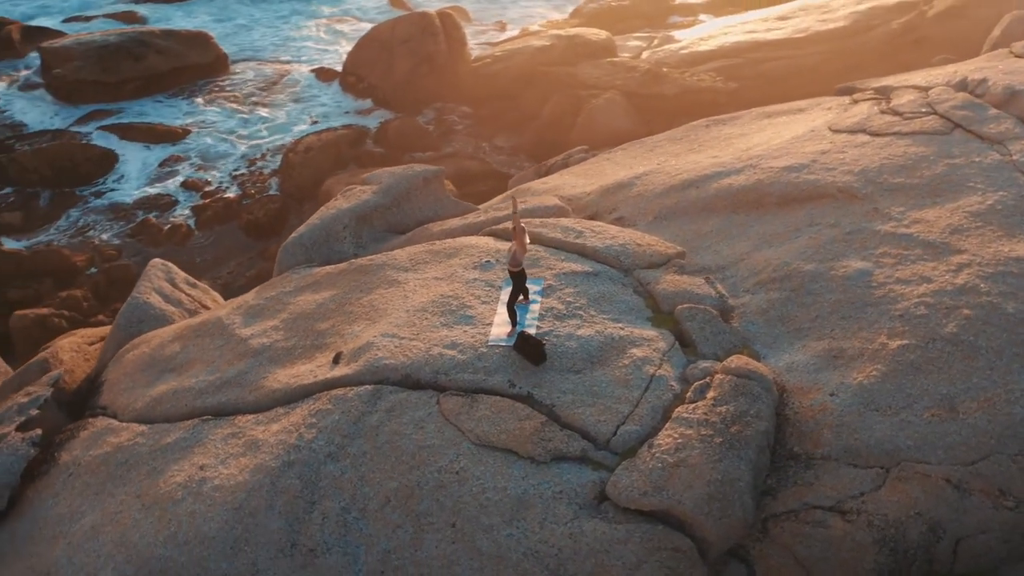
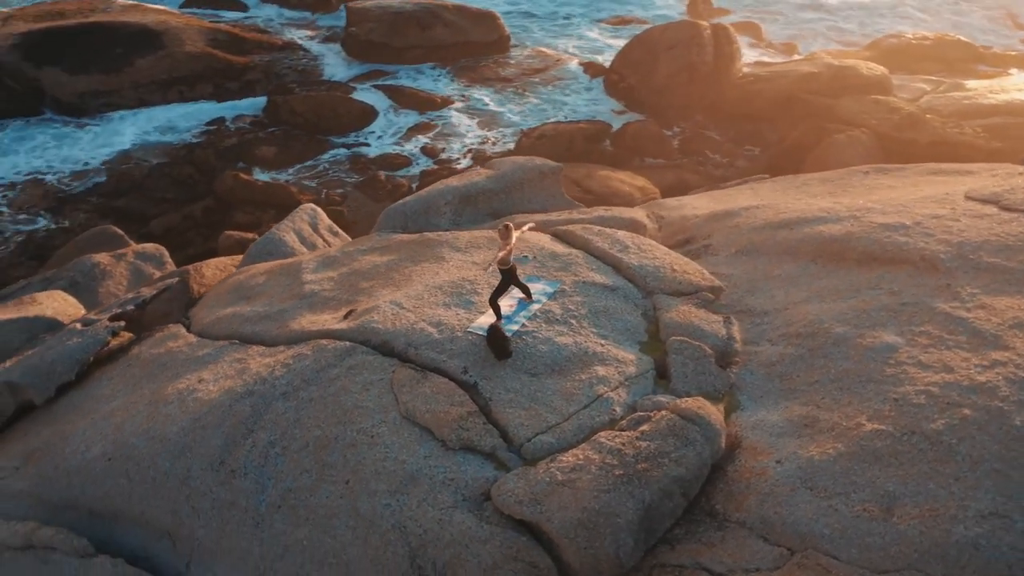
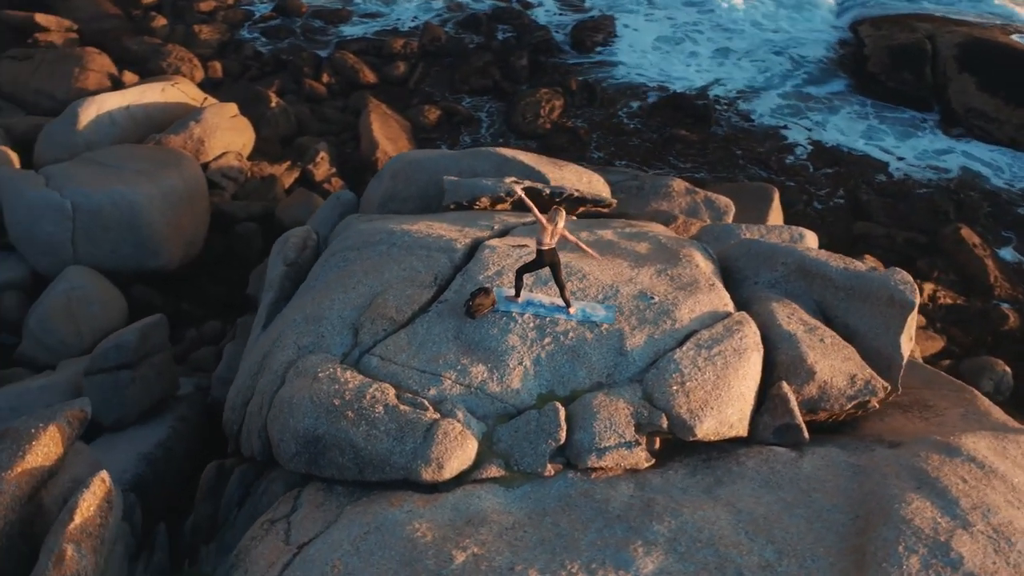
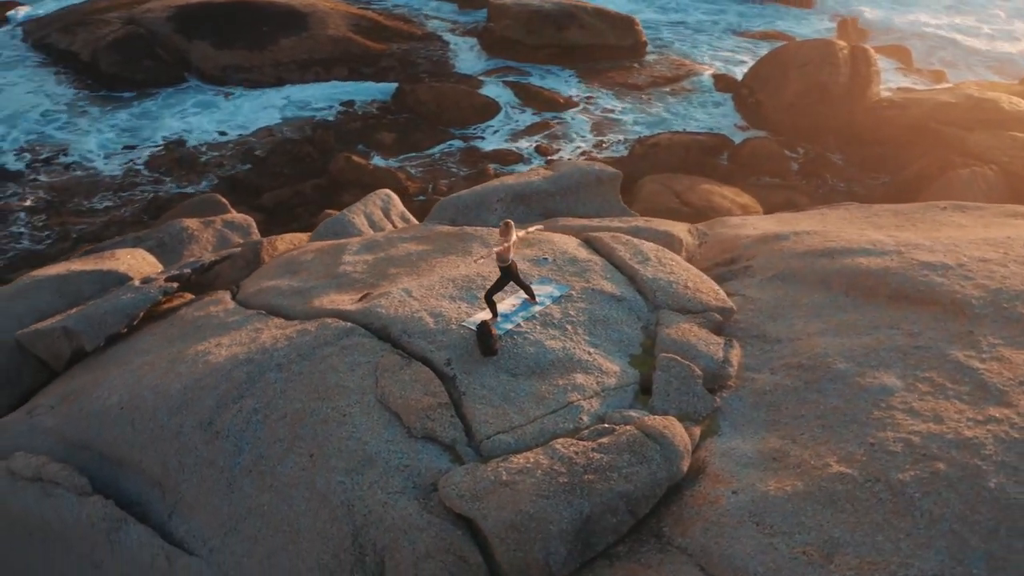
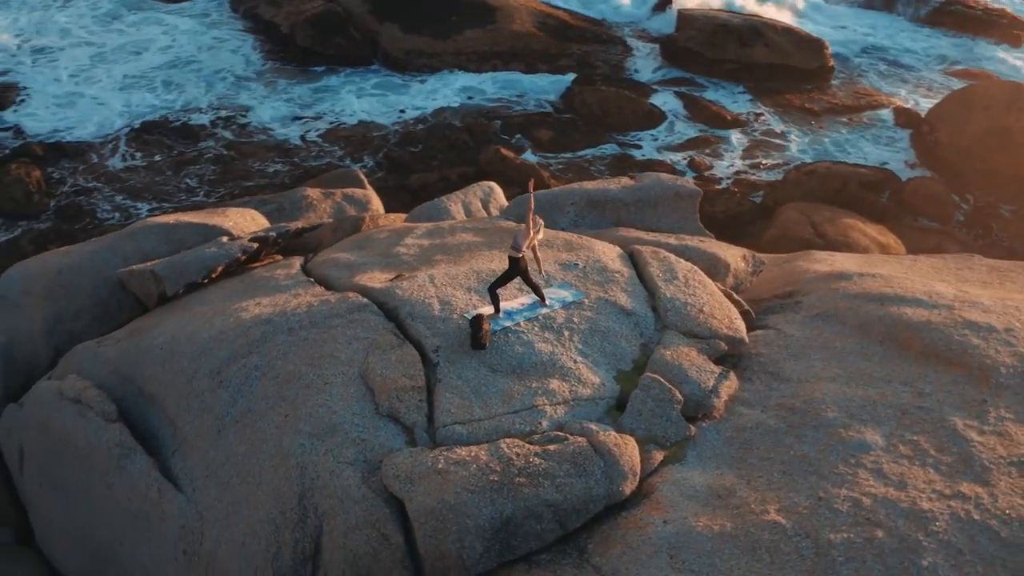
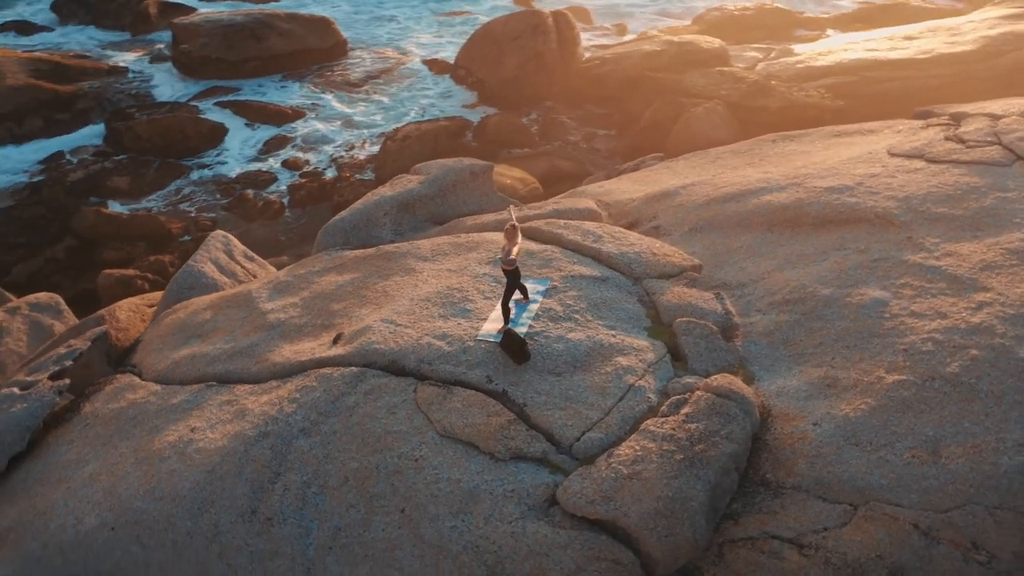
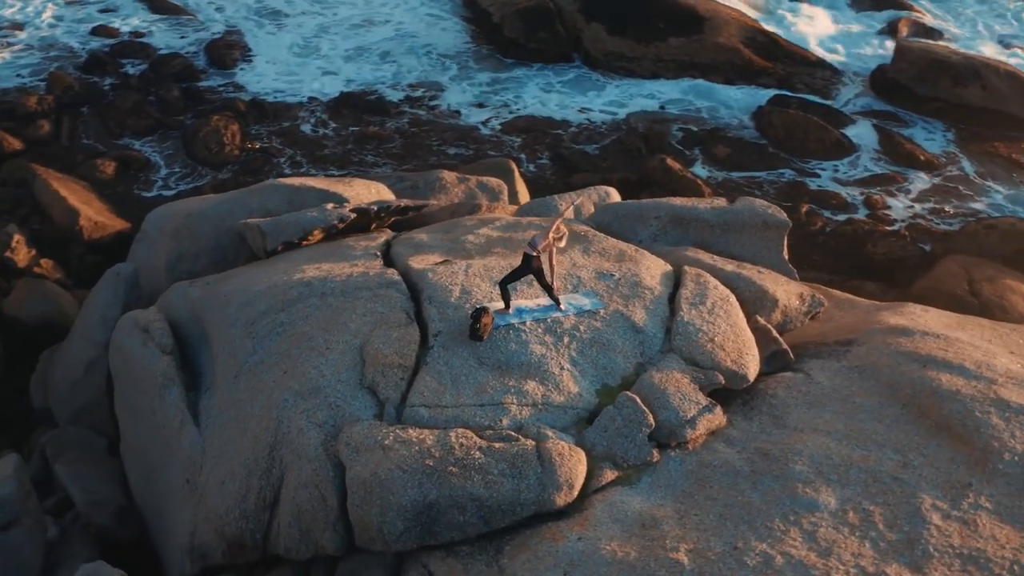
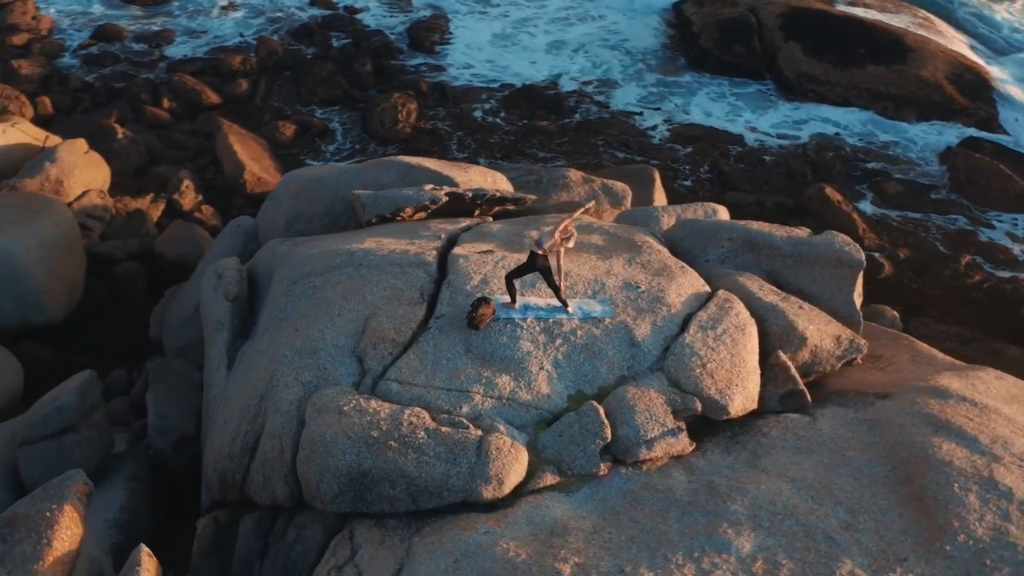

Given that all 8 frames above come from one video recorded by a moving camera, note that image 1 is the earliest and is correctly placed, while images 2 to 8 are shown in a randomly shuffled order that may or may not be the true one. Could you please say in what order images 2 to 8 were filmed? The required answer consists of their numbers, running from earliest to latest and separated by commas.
6, 2, 4, 5, 7, 8, 3
